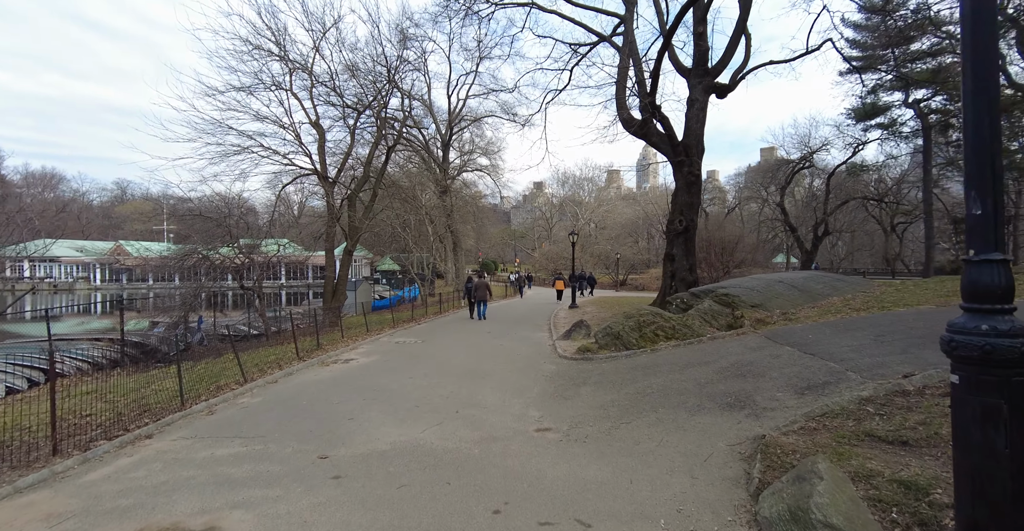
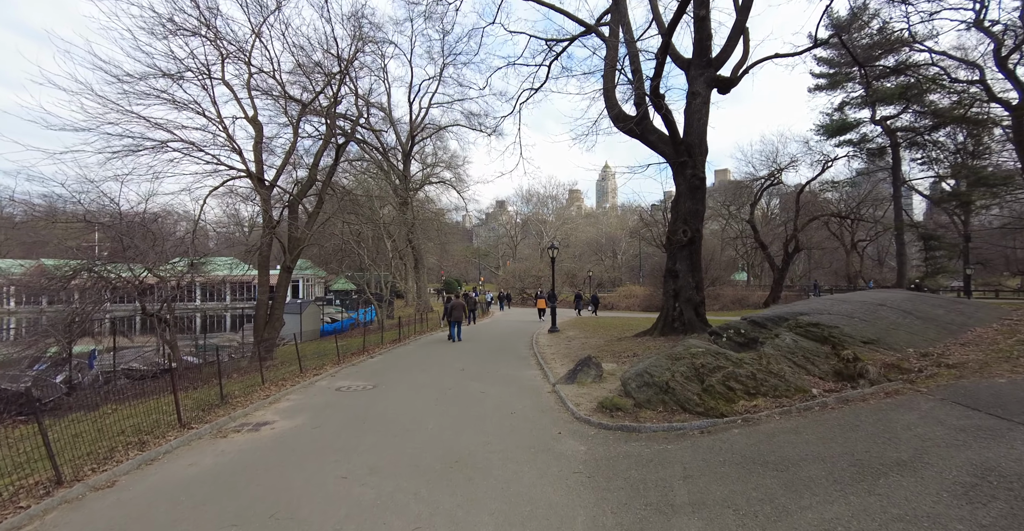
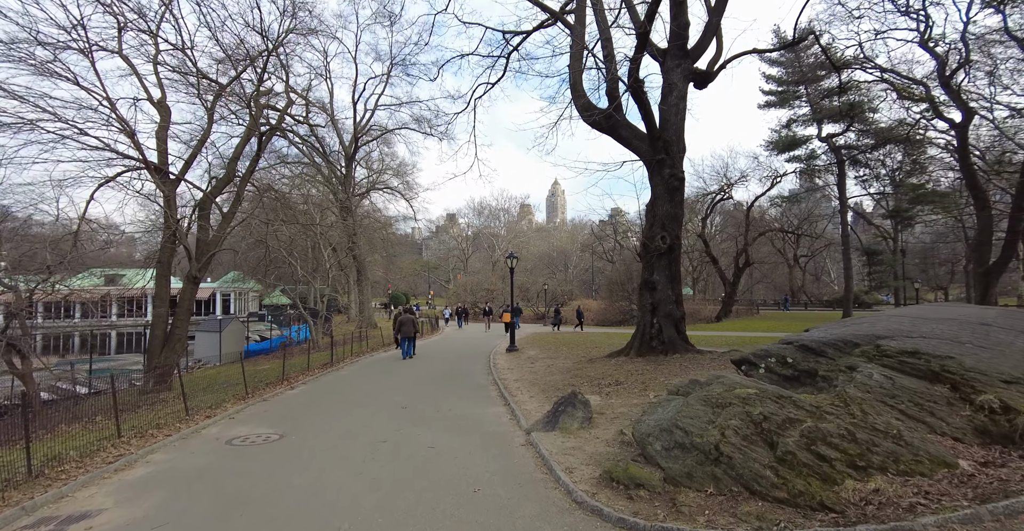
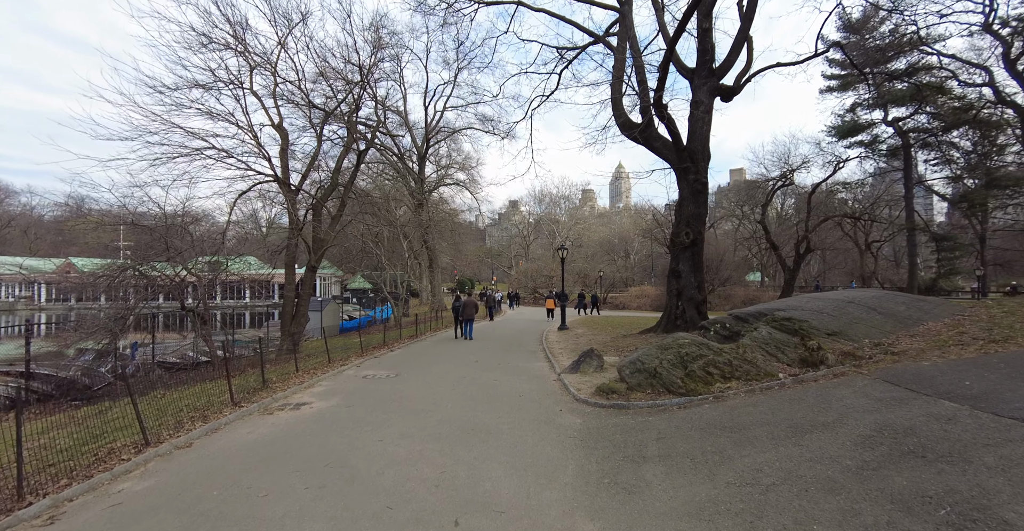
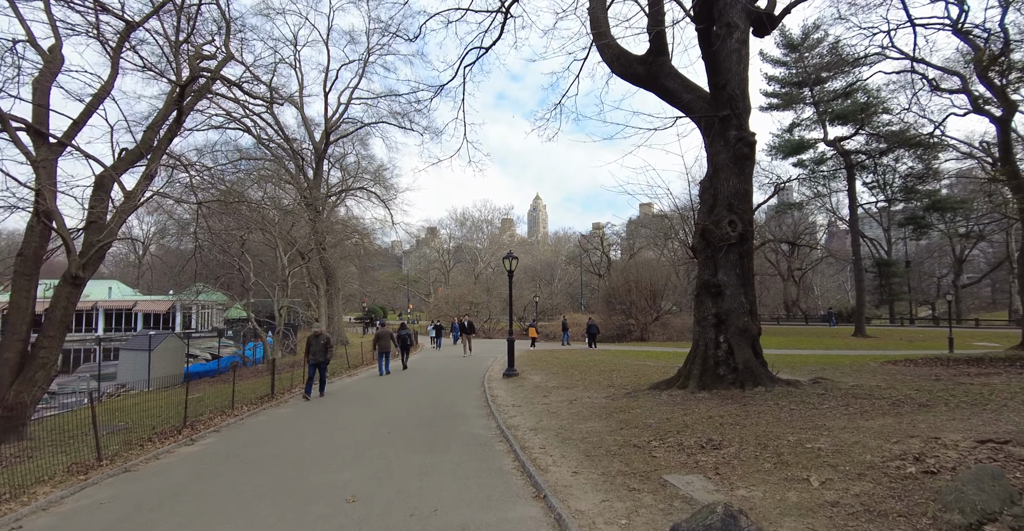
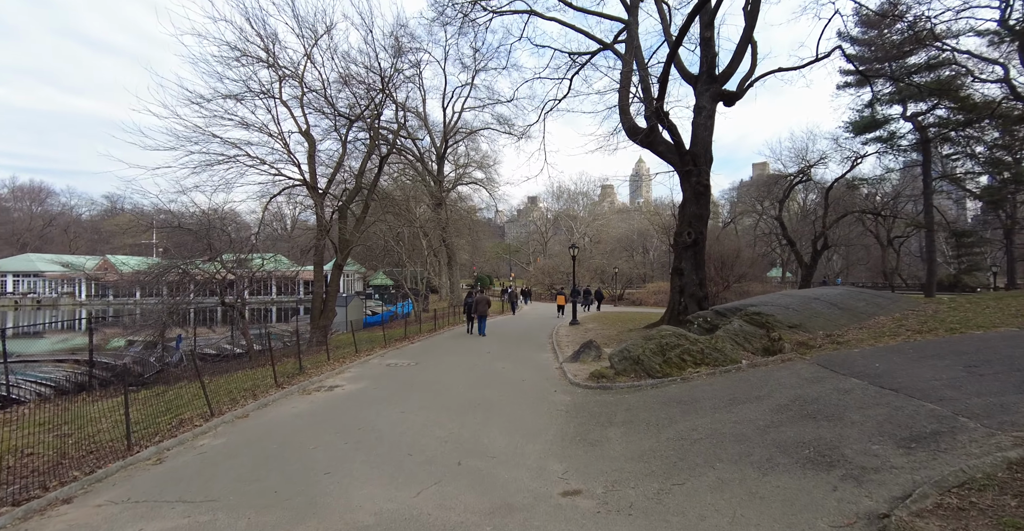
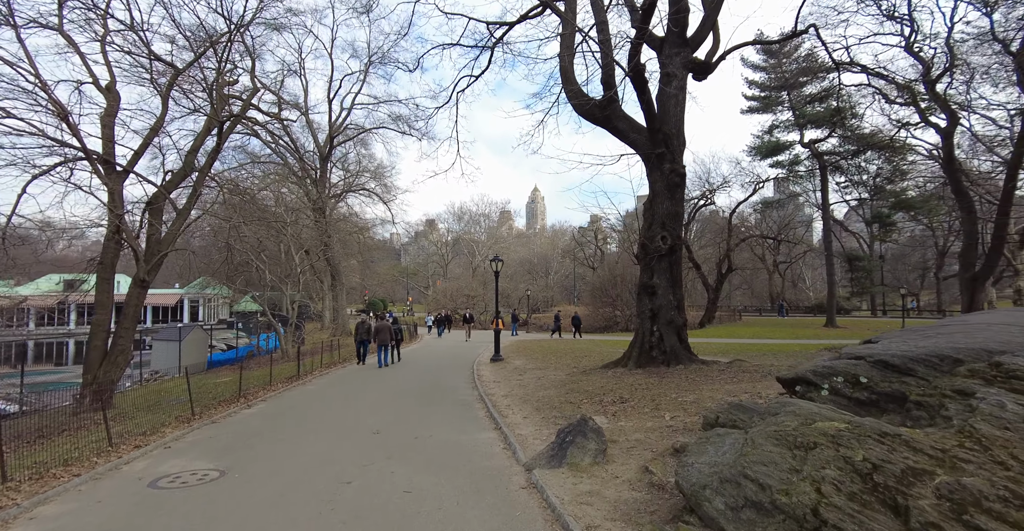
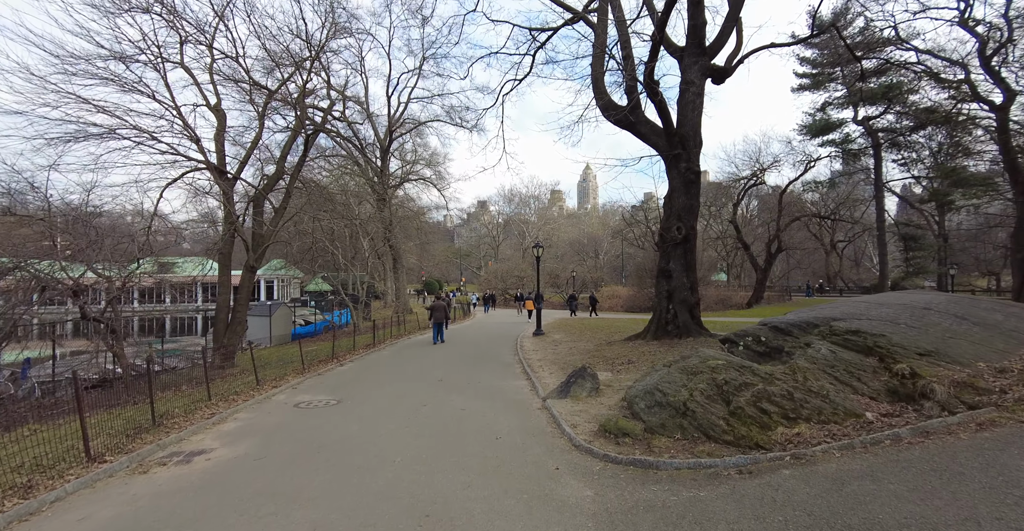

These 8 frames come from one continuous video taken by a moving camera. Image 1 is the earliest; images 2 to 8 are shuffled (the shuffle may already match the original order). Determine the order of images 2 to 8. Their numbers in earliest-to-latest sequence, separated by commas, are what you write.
6, 4, 2, 8, 3, 7, 5
